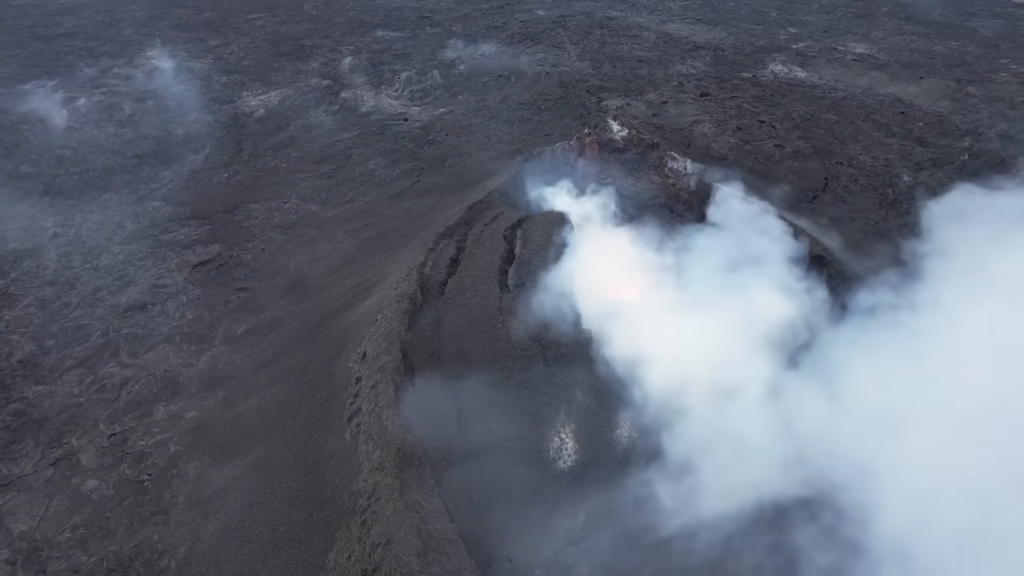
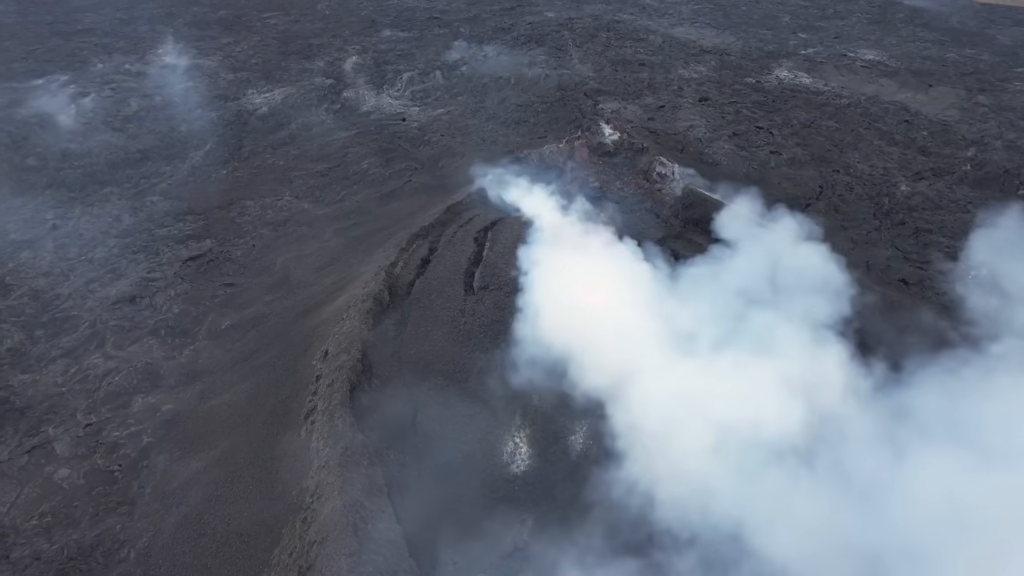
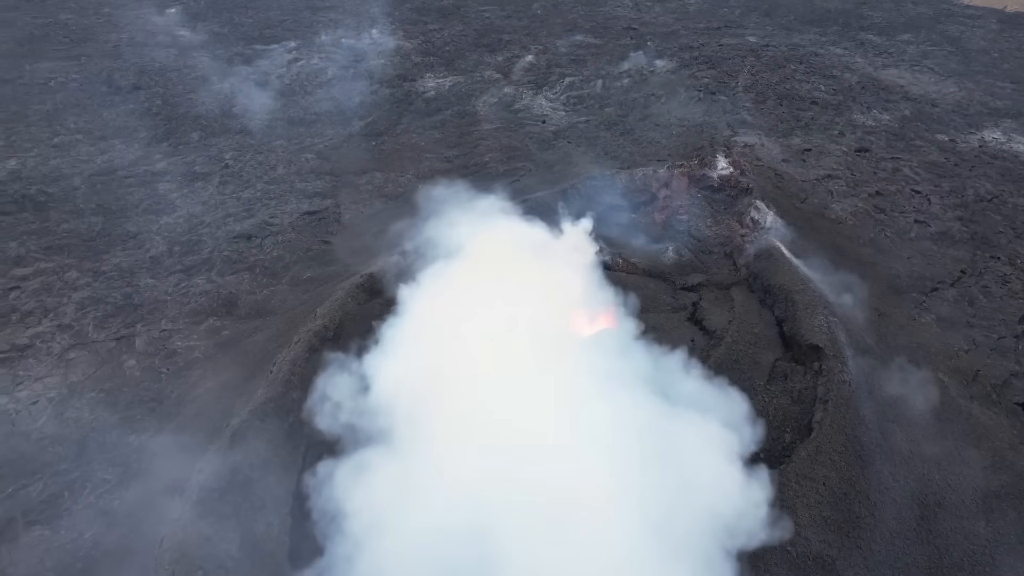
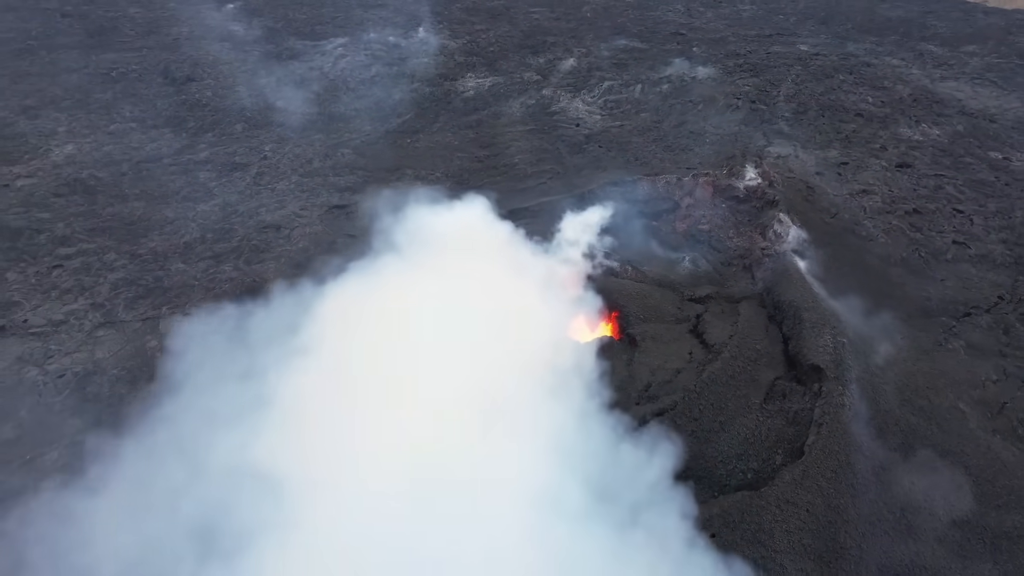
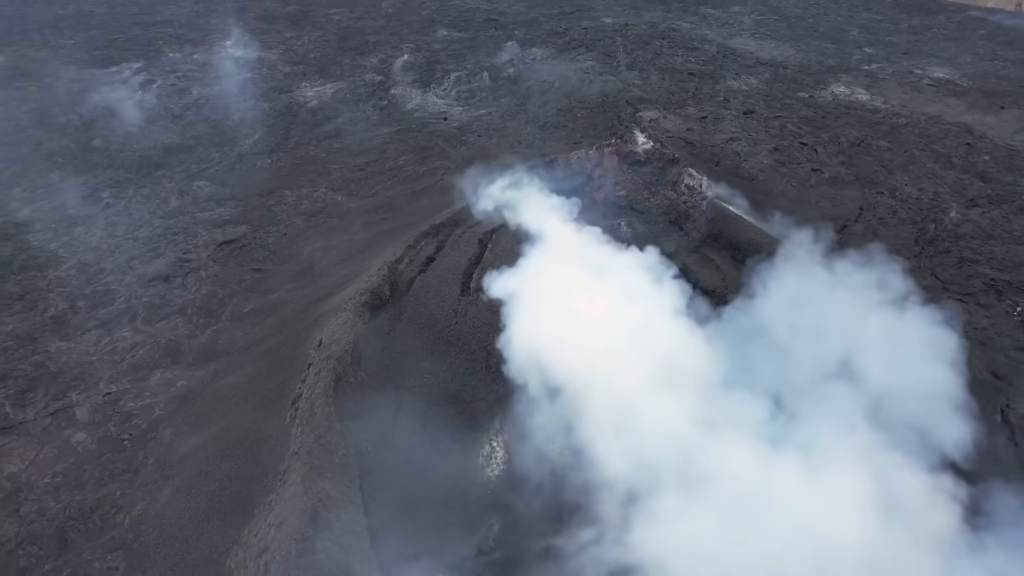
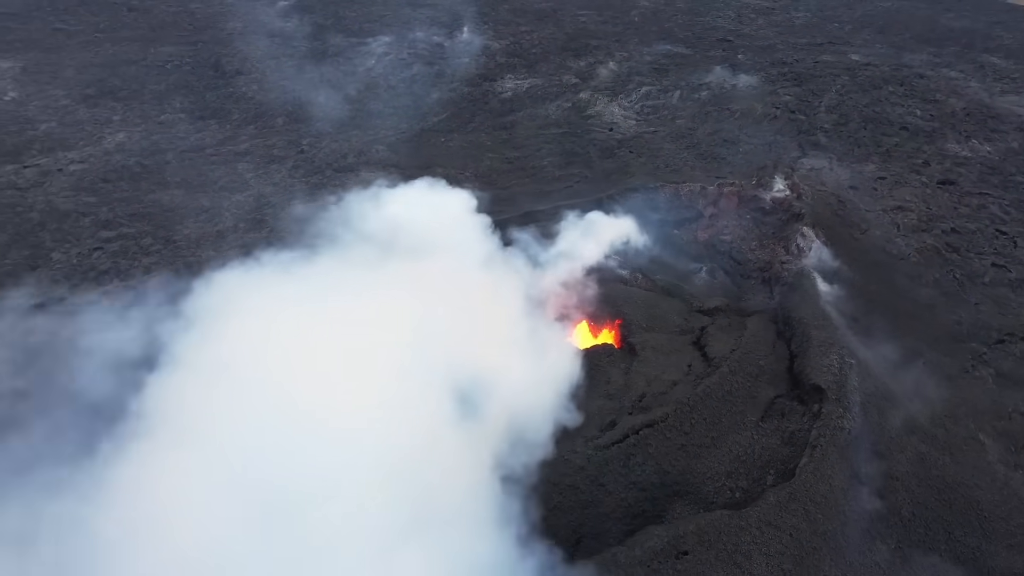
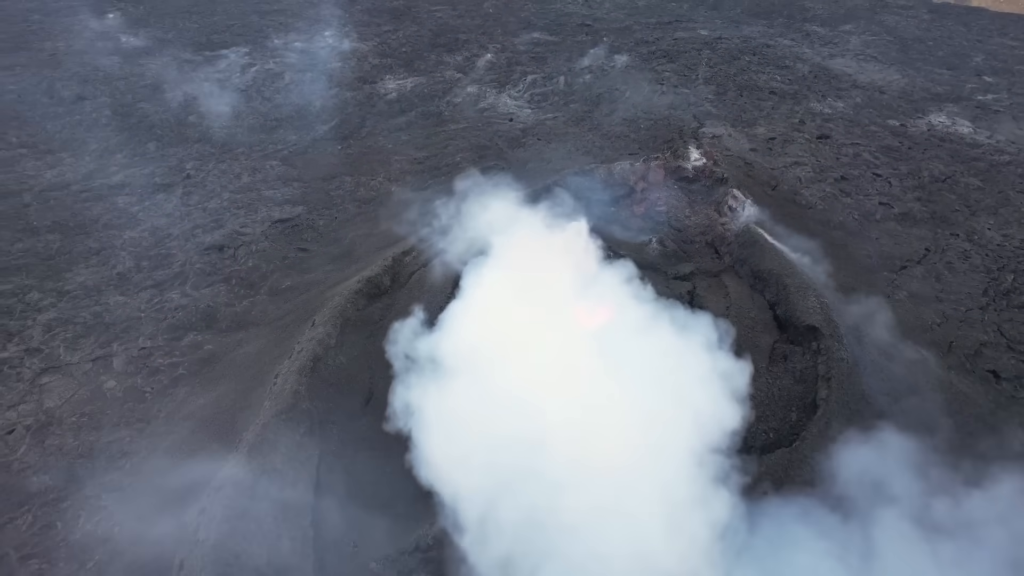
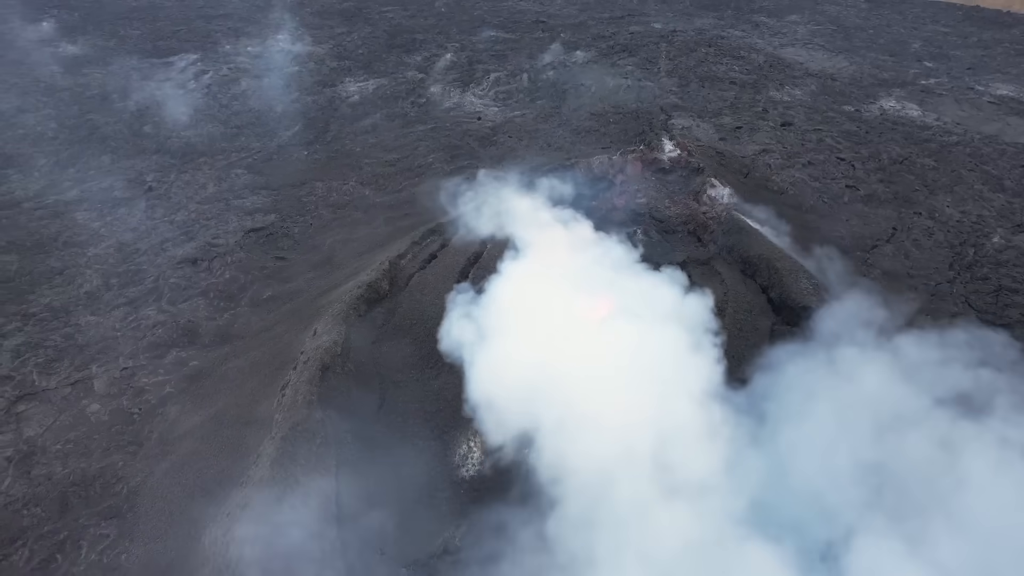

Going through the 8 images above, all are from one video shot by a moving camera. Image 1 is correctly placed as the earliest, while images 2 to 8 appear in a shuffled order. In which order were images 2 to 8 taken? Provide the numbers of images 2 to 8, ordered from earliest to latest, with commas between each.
2, 5, 8, 7, 3, 4, 6
